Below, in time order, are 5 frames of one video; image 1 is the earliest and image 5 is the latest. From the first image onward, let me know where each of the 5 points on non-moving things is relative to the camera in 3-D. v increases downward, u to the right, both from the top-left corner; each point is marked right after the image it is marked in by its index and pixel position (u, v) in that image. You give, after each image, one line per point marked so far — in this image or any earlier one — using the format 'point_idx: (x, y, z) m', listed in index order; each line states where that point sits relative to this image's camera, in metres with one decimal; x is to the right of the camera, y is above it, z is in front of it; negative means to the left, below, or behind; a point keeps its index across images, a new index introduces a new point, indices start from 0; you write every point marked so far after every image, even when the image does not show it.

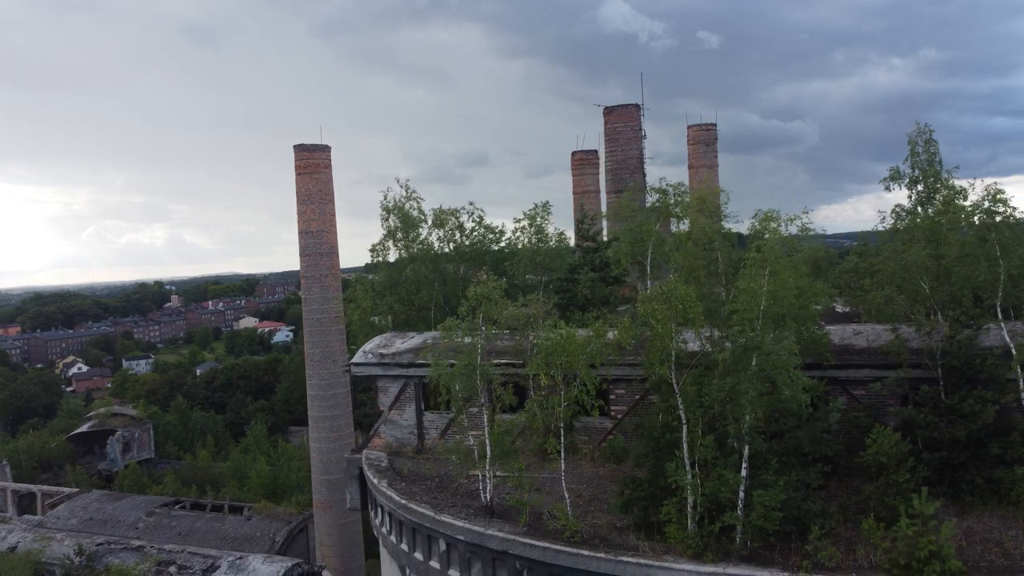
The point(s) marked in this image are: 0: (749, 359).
0: (+2.5, -0.7, +7.7) m
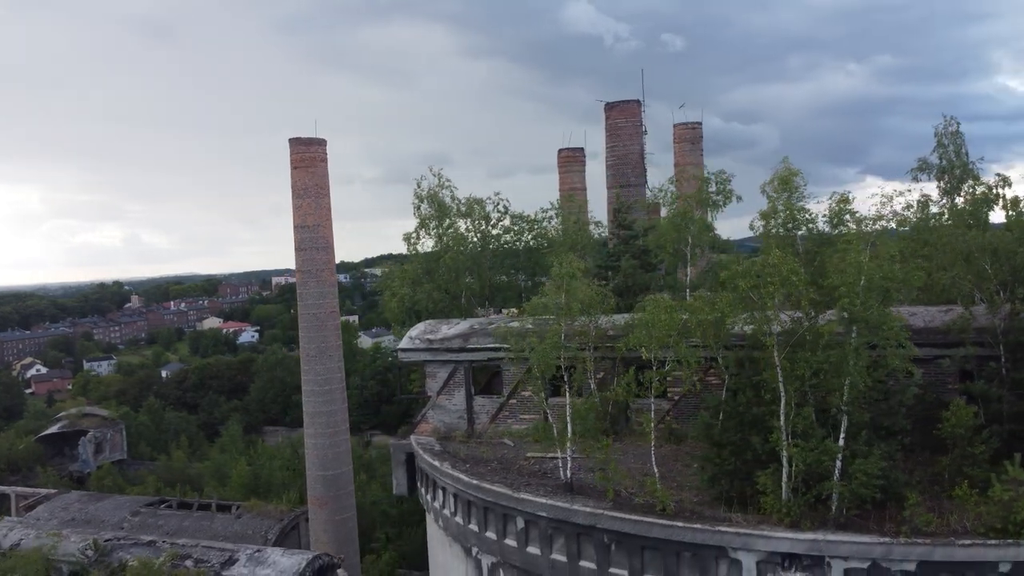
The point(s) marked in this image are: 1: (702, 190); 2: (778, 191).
0: (+3.7, -0.5, +7.9) m
1: (+3.8, +2.0, +14.8) m
2: (+3.4, +1.2, +9.3) m
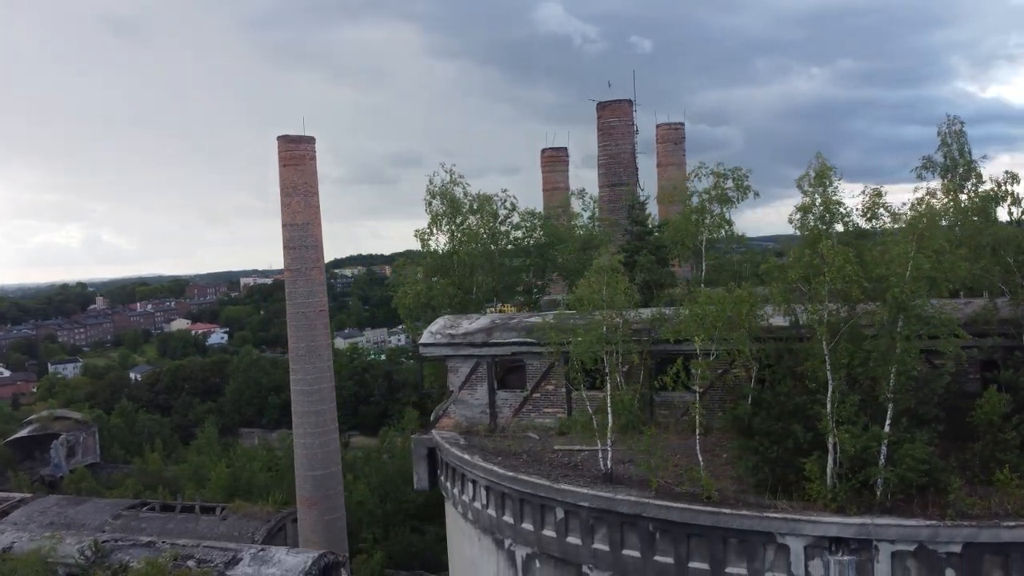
0: (+4.3, -0.4, +8.1) m
1: (+4.2, +2.1, +15.0) m
2: (+3.9, +1.3, +9.5) m
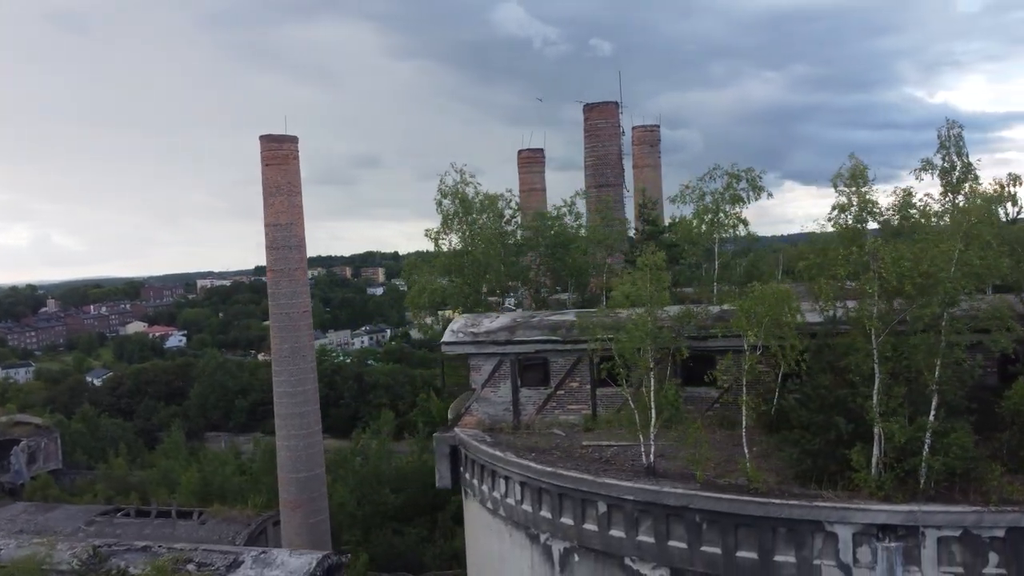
0: (+4.9, -0.3, +8.4) m
1: (+4.6, +2.1, +15.3) m
2: (+4.5, +1.4, +9.8) m
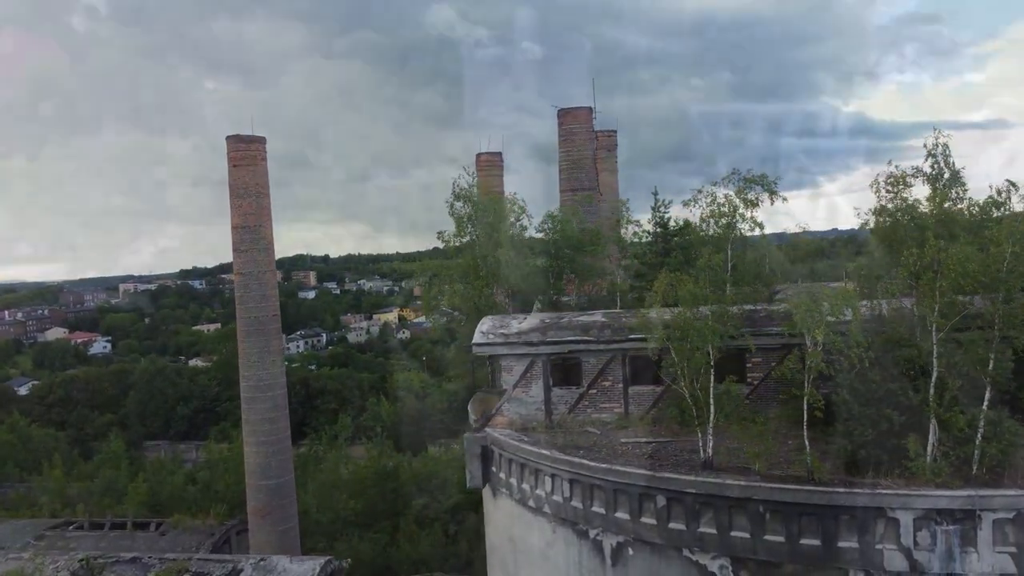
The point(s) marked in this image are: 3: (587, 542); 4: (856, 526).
0: (+5.9, -0.3, +9.1) m
1: (+5.0, +2.1, +15.9) m
2: (+5.4, +1.4, +10.4) m
3: (+1.2, -4.0, +11.6) m
4: (+4.4, -3.0, +9.3) m
